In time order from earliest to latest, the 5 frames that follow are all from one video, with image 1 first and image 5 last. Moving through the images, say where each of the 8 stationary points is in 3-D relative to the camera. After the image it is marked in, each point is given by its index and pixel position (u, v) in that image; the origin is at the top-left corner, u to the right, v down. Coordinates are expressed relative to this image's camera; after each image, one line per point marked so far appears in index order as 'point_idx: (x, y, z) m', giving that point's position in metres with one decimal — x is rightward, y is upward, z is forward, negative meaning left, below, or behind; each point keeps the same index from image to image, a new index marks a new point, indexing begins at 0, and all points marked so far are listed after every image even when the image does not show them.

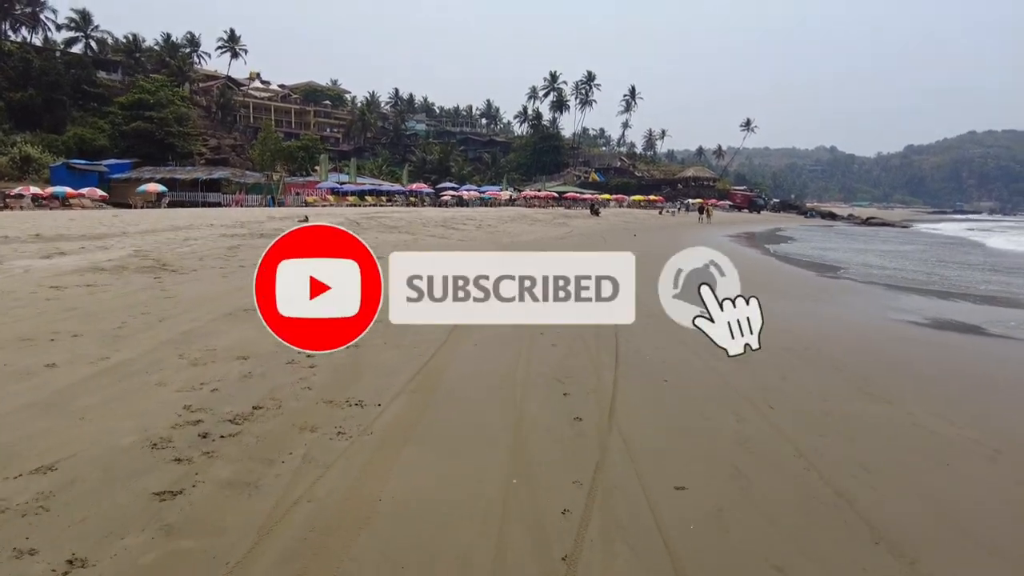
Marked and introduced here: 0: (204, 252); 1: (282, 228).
0: (-4.9, +0.6, +10.4) m
1: (-5.4, +1.4, +15.6) m
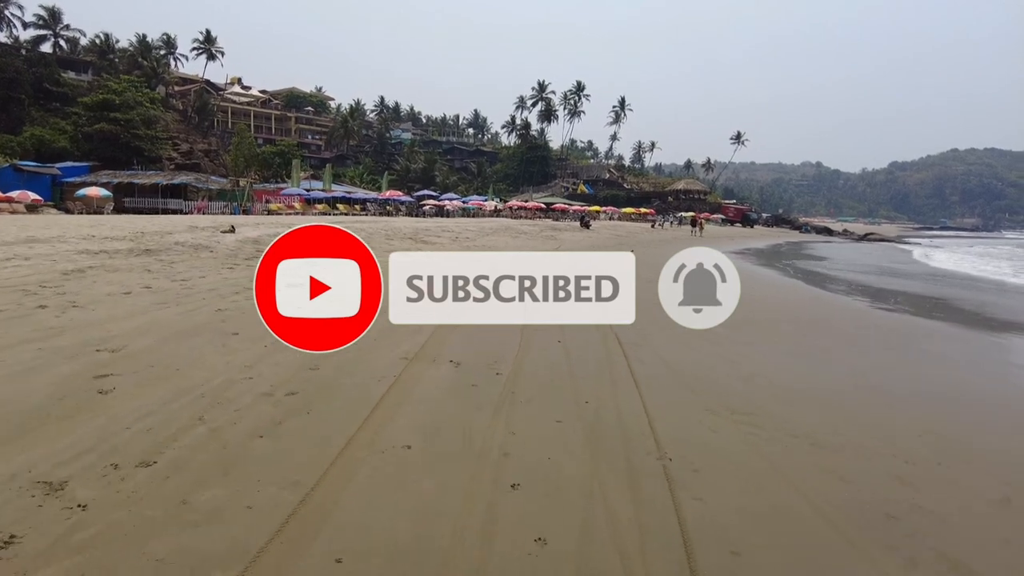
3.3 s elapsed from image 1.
0: (-5.2, +0.1, +6.8) m
1: (-5.9, +0.8, +12.0) m
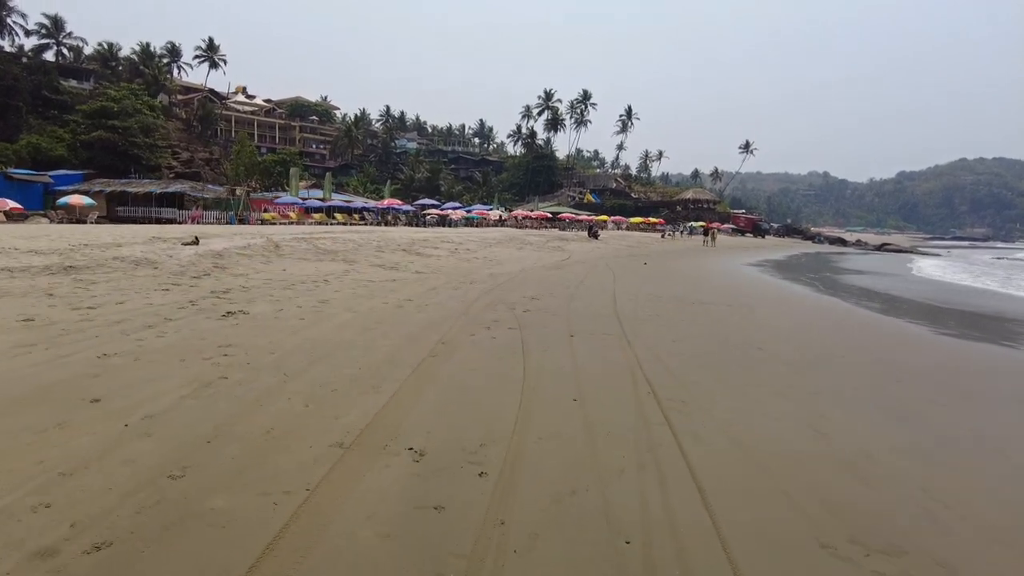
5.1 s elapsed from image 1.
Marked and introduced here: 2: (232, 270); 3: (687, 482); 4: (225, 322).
0: (-5.3, -0.2, +5.0) m
1: (-5.8, +0.5, +10.2) m
2: (-4.4, +0.3, +10.2) m
3: (+0.9, -1.0, +3.5) m
4: (-2.8, -0.3, +6.4) m
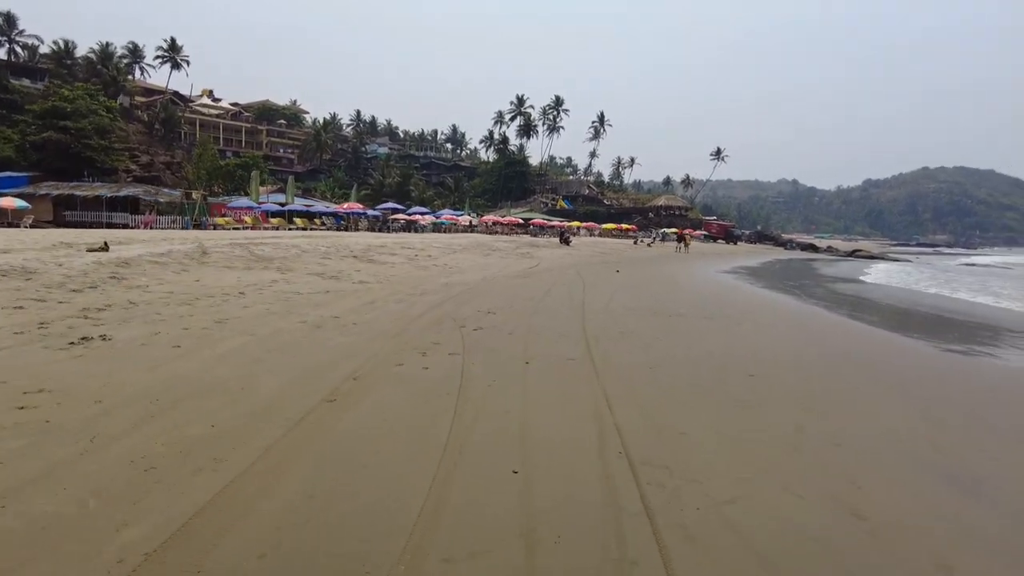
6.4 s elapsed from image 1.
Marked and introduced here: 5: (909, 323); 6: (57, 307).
0: (-5.7, -0.3, +3.4) m
1: (-6.5, +0.3, +8.6) m
2: (-5.0, +0.1, +8.6) m
3: (+0.5, -1.1, +2.1) m
4: (-3.3, -0.5, +4.9) m
5: (+8.6, -0.8, +14.1) m
6: (-4.5, -0.2, +6.5) m
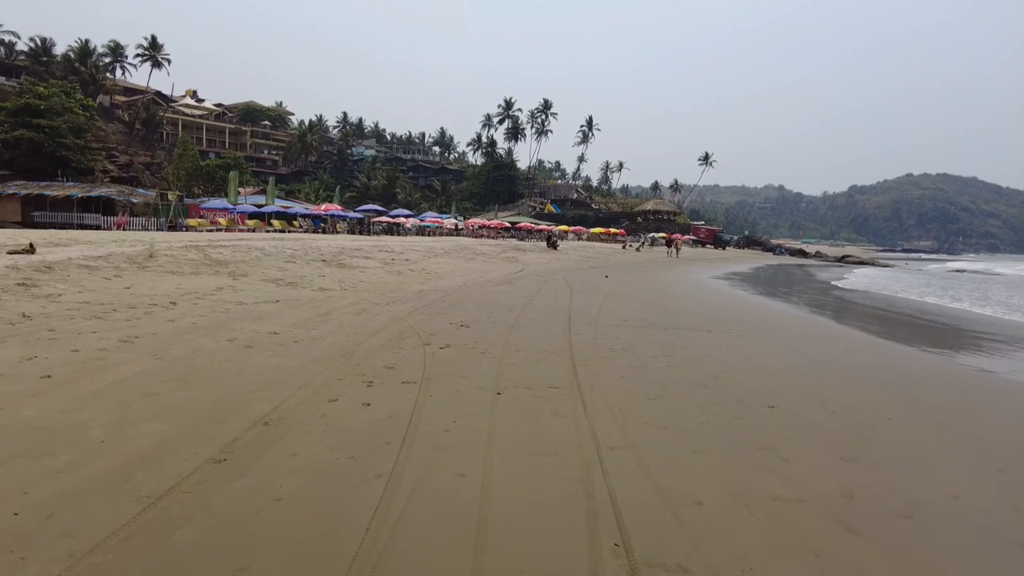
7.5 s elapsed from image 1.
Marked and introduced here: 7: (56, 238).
0: (-5.9, -0.4, +2.1) m
1: (-6.8, +0.2, +7.3) m
2: (-5.3, 0.0, +7.4) m
3: (+0.4, -1.2, +1.0) m
4: (-3.6, -0.6, +3.7) m
5: (+8.2, -1.0, +13.1) m
6: (-4.8, -0.3, +5.3) m
7: (-8.5, +1.0, +12.2) m
